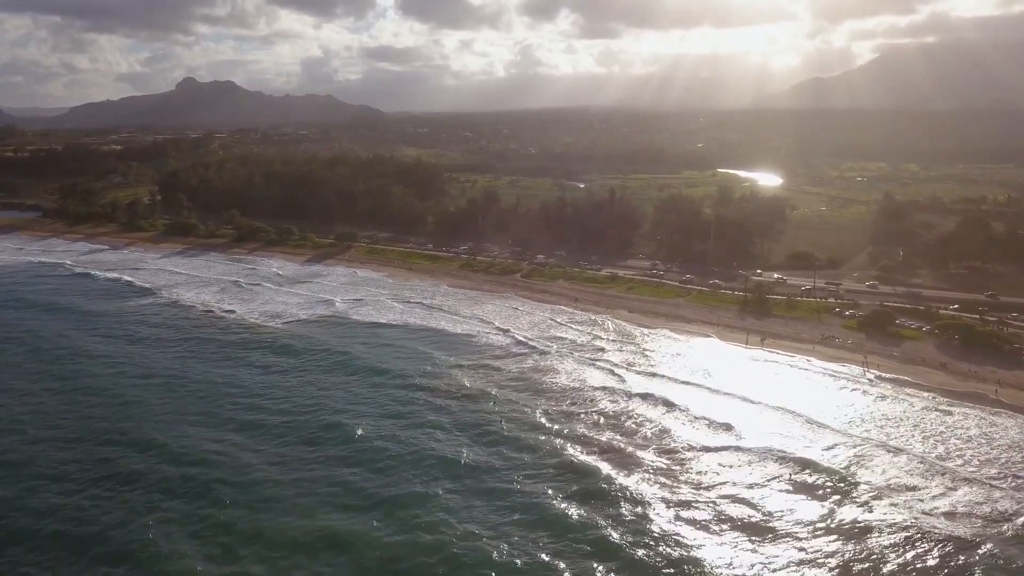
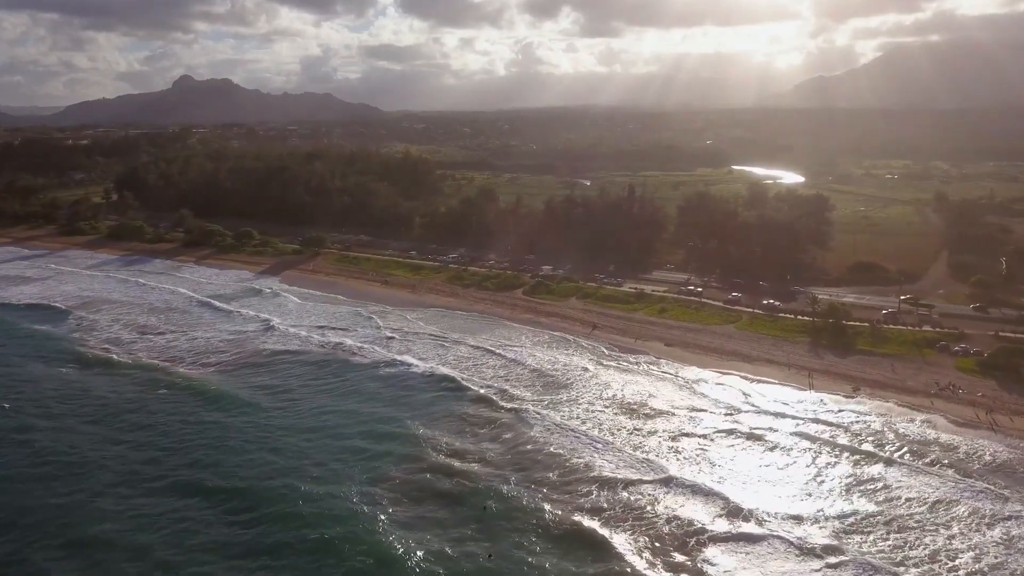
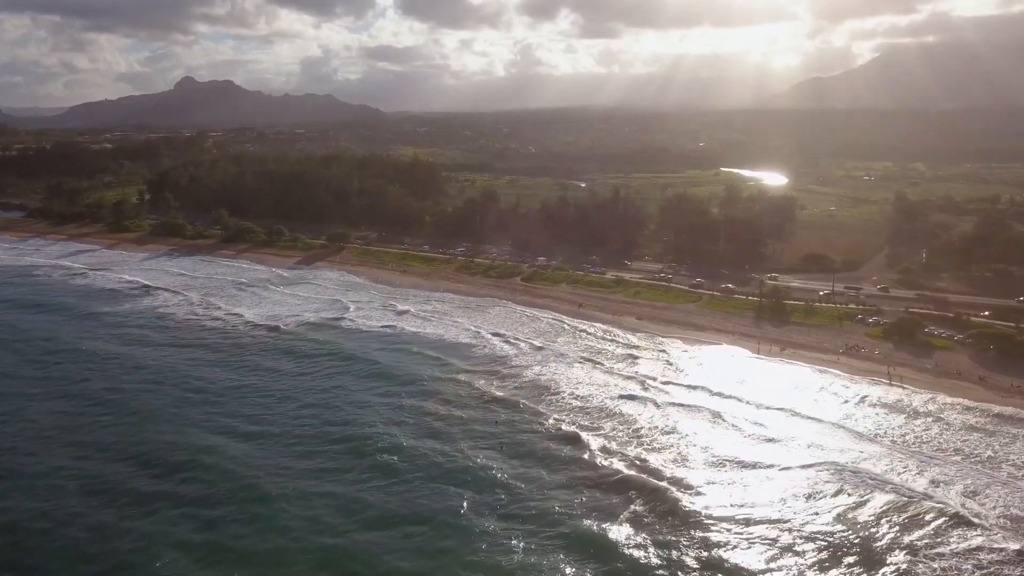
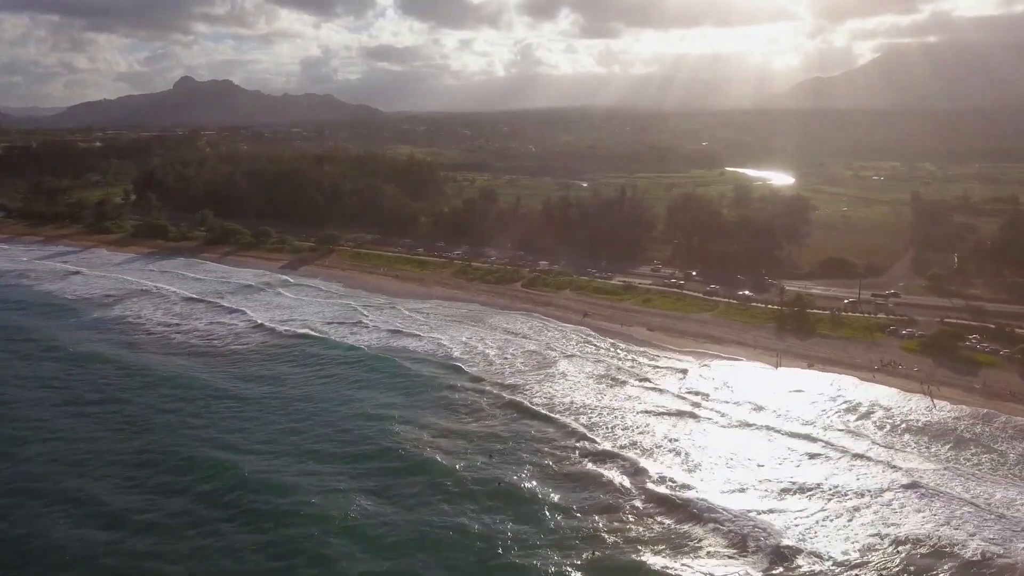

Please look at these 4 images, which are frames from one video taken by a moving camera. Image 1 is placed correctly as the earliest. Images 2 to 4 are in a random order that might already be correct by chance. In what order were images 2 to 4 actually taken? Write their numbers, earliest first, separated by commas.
3, 4, 2
